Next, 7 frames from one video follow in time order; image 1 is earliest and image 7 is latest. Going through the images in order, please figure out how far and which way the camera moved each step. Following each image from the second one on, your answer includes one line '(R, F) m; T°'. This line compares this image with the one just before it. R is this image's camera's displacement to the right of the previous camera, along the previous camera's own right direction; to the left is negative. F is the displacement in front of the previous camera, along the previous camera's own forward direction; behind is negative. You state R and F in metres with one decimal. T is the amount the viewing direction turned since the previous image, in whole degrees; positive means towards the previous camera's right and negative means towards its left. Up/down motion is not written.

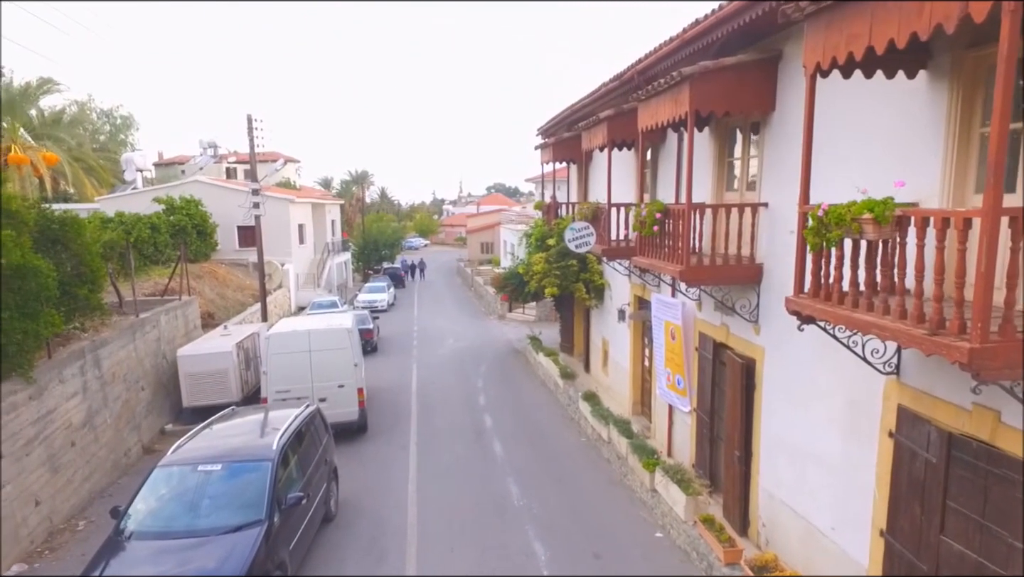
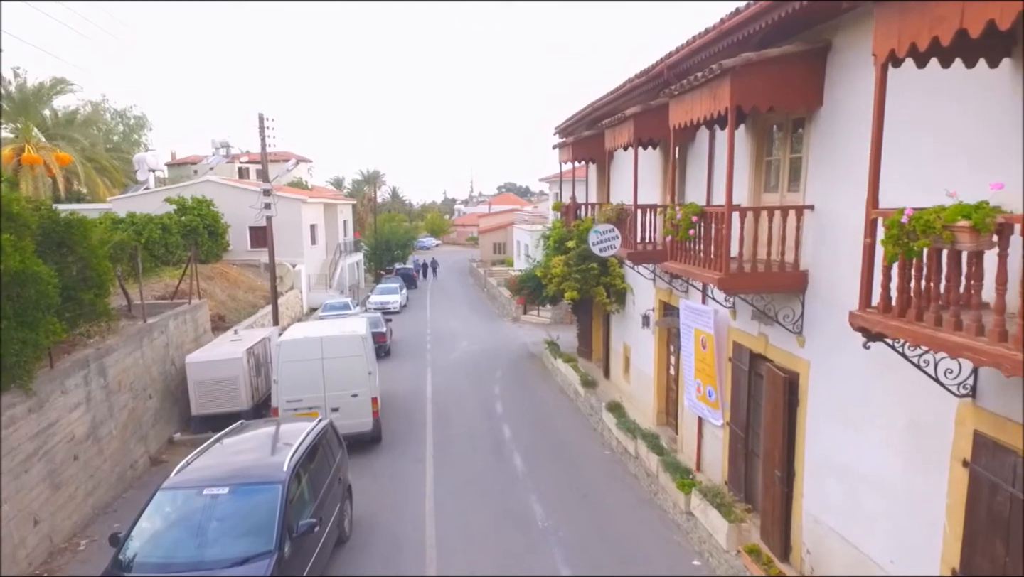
(-0.2, +0.5) m; -1°
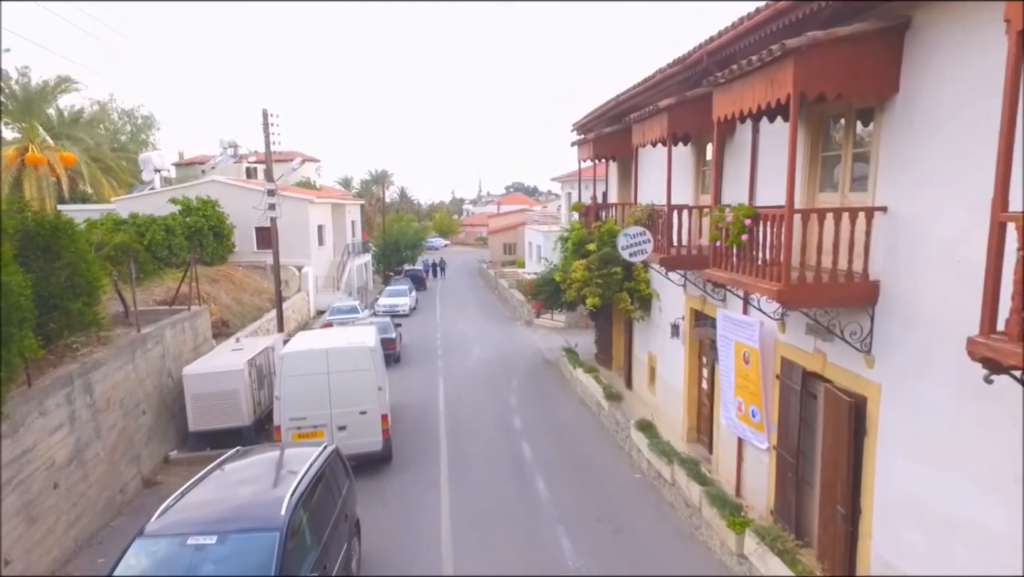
(-0.2, +0.8) m; -1°
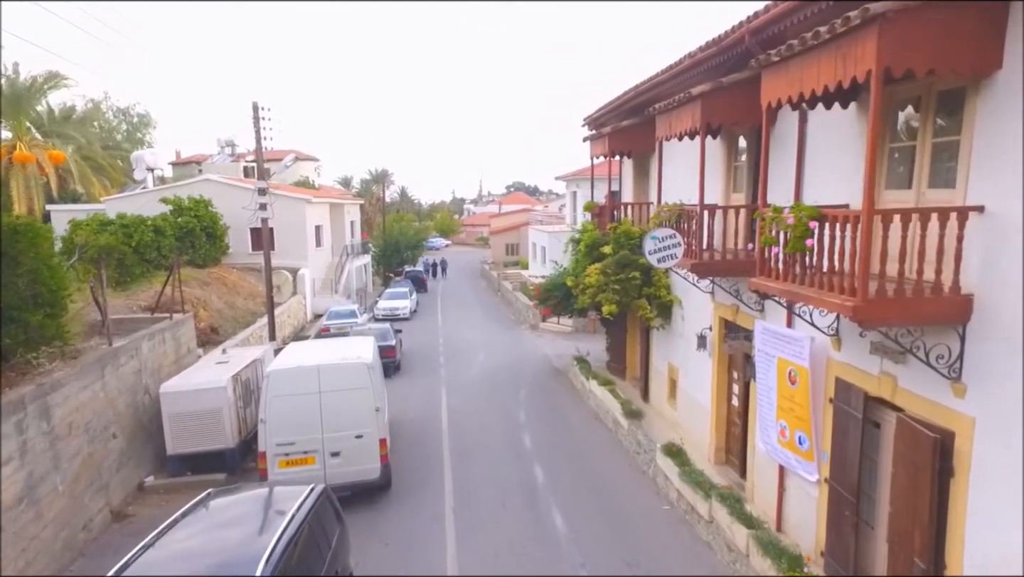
(-0.2, +1.0) m; 0°
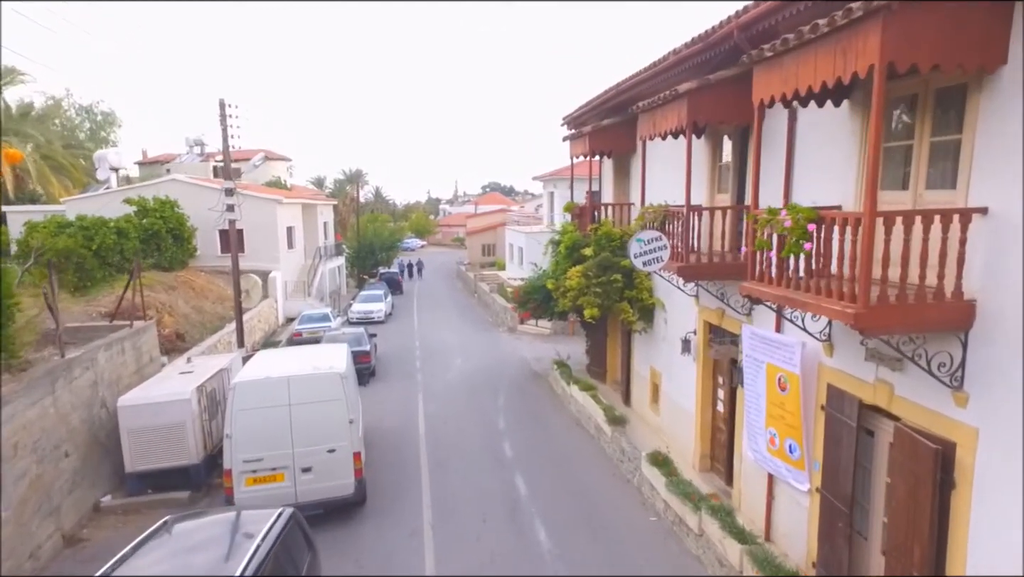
(-0.1, +0.4) m; +2°
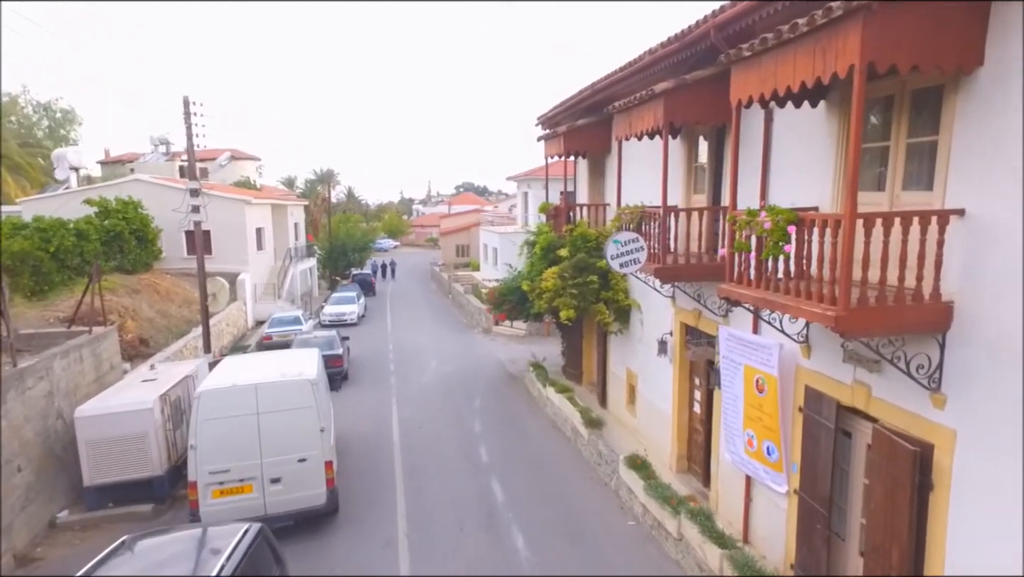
(0.0, +0.2) m; +2°
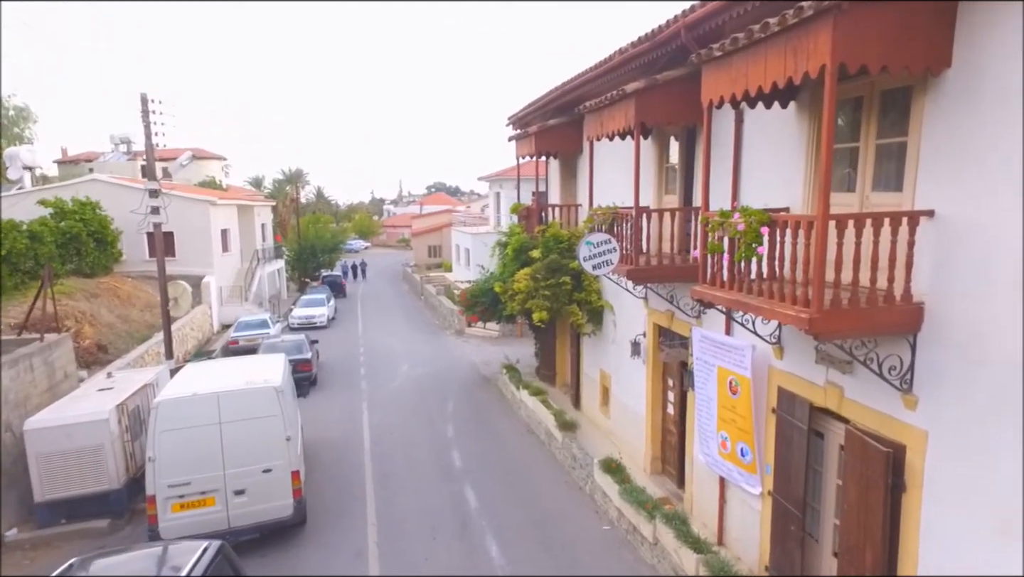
(0.0, +0.1) m; +3°
